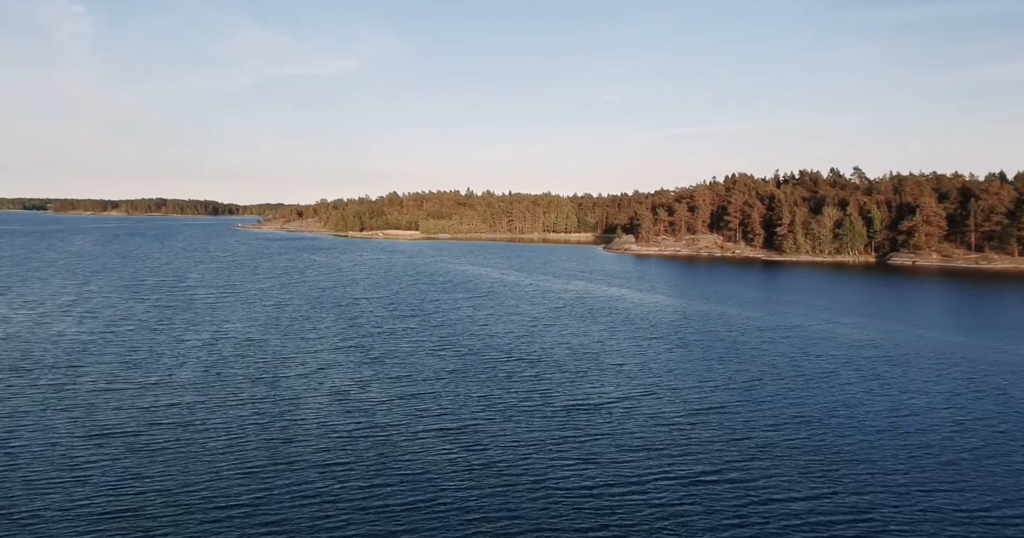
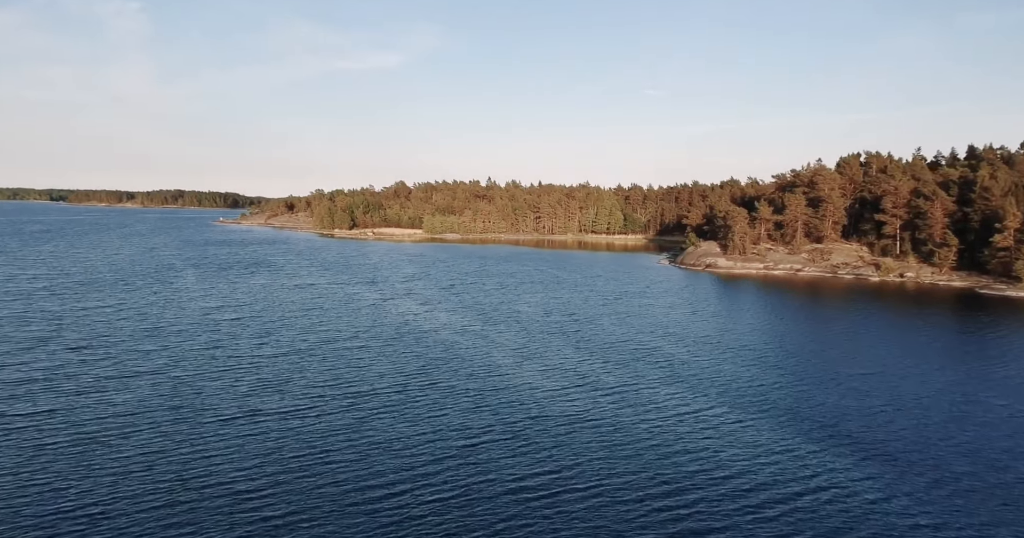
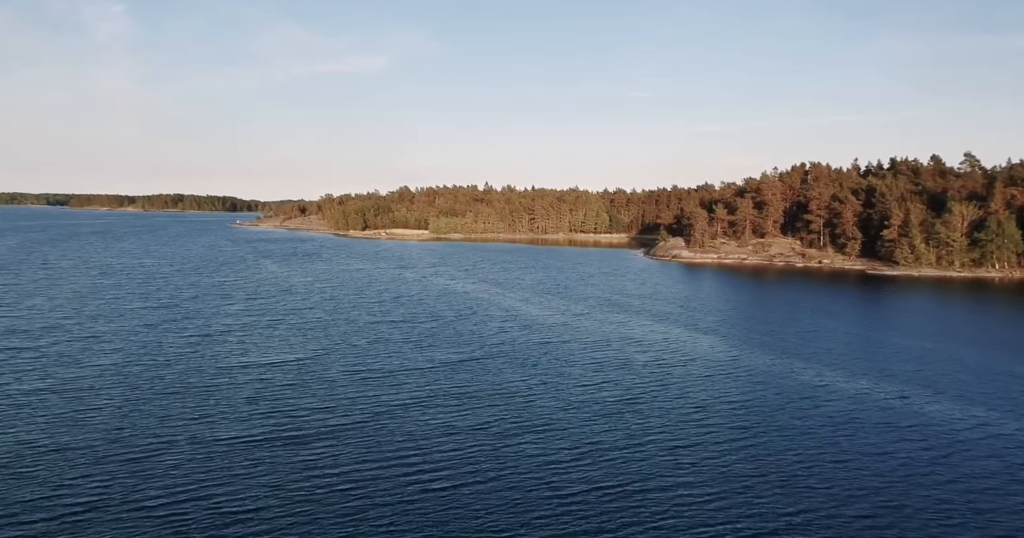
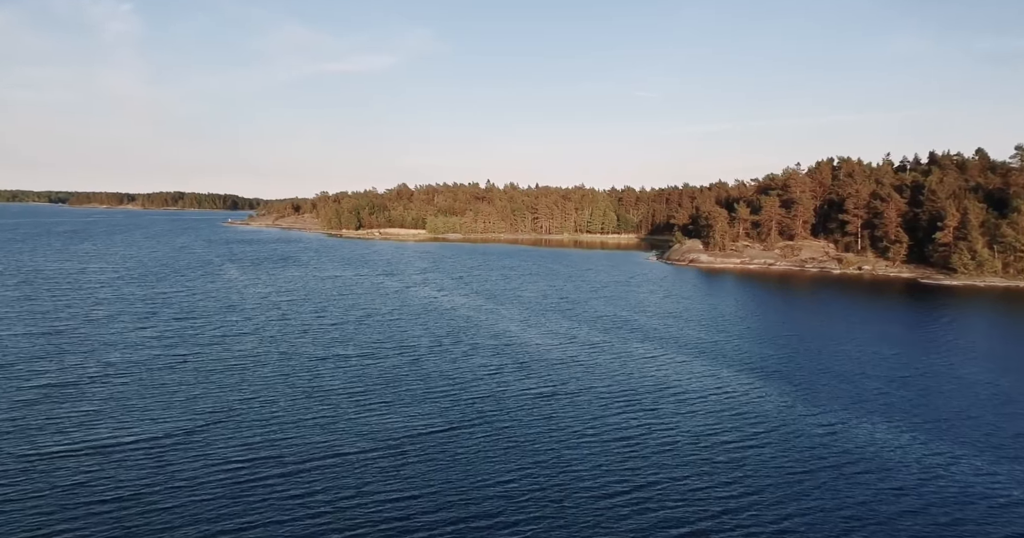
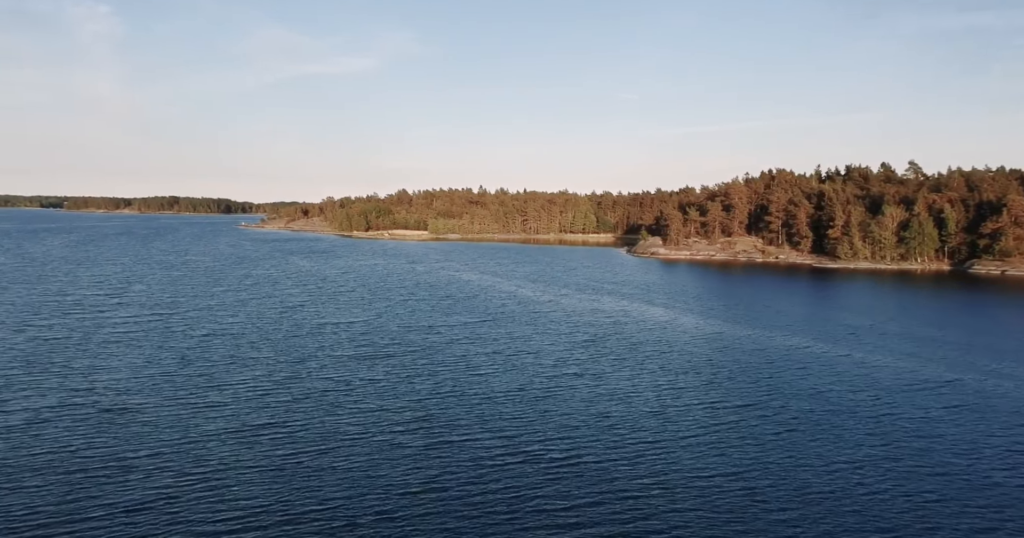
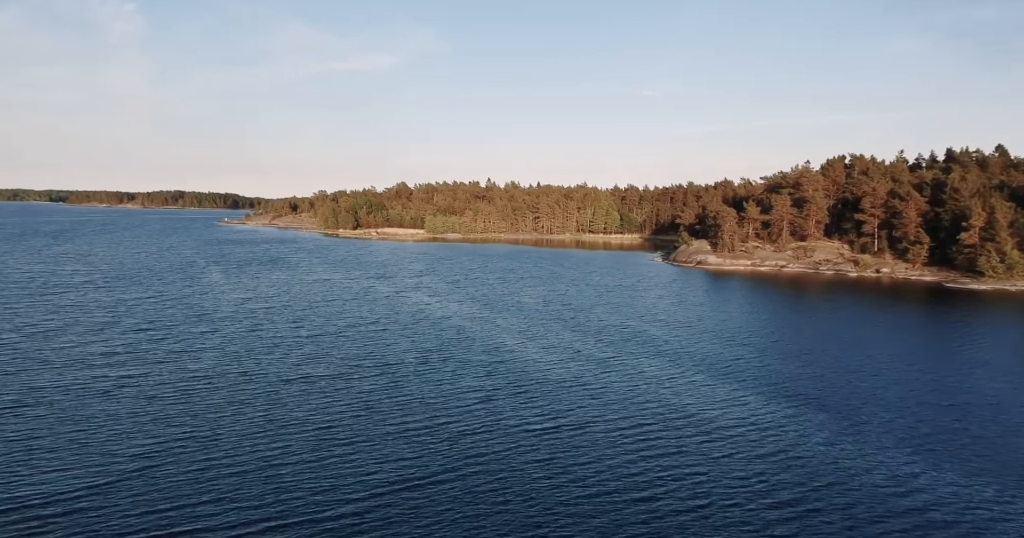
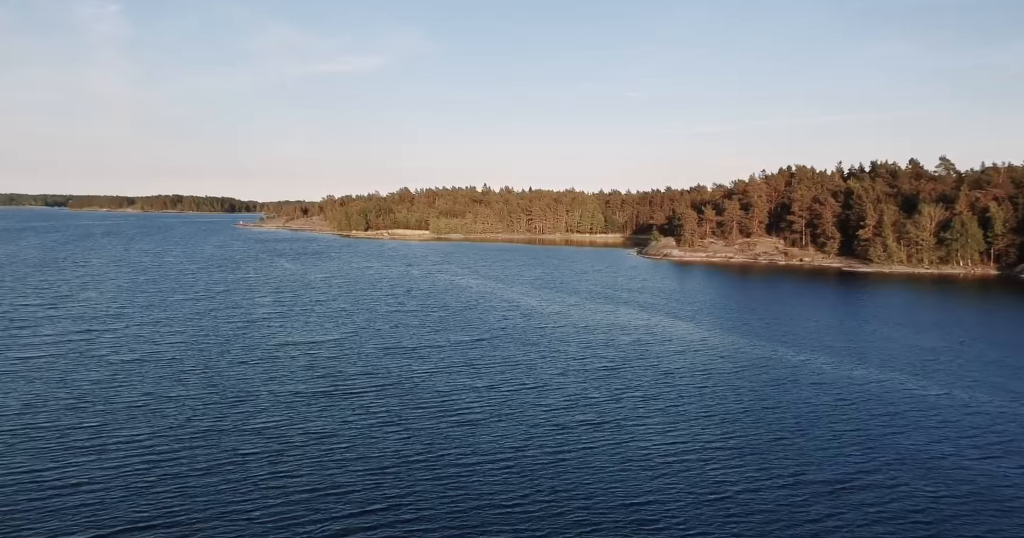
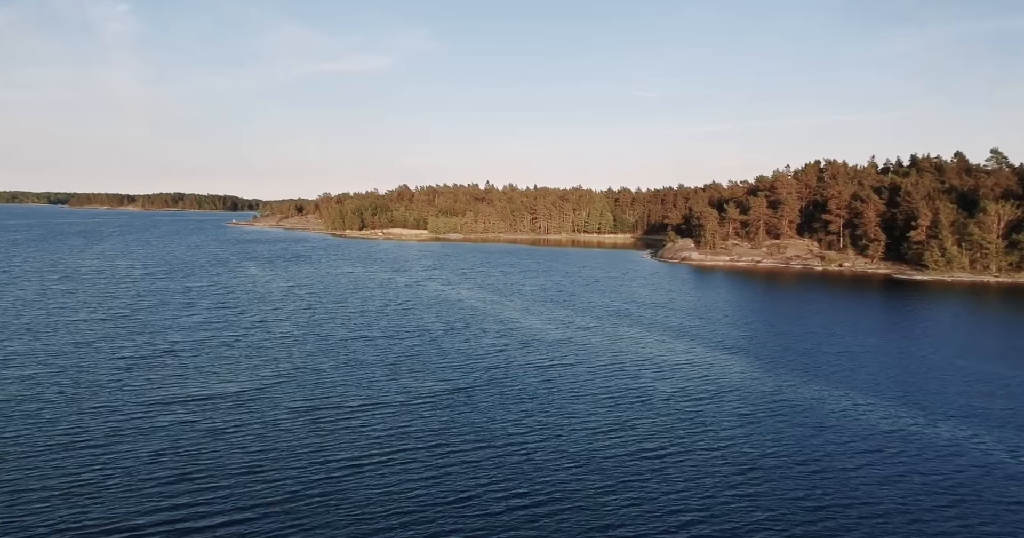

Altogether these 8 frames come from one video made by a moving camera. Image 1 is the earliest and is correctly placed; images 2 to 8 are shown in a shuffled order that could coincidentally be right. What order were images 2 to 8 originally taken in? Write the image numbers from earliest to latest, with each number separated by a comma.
5, 7, 3, 8, 4, 6, 2
